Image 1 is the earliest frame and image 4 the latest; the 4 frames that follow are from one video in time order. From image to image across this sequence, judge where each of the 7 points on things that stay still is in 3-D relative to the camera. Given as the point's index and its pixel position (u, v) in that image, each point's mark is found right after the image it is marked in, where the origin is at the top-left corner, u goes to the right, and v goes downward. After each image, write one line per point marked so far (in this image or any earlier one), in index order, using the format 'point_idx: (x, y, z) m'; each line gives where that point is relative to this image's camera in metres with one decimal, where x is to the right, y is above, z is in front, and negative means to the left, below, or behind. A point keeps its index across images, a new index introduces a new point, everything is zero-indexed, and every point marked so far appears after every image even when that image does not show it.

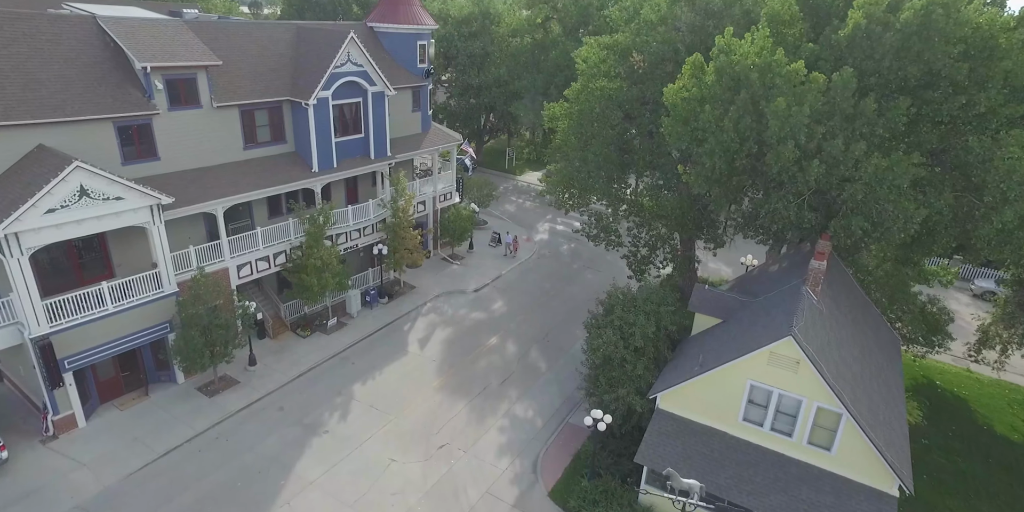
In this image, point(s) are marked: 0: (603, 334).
0: (+3.1, -2.6, +19.2) m
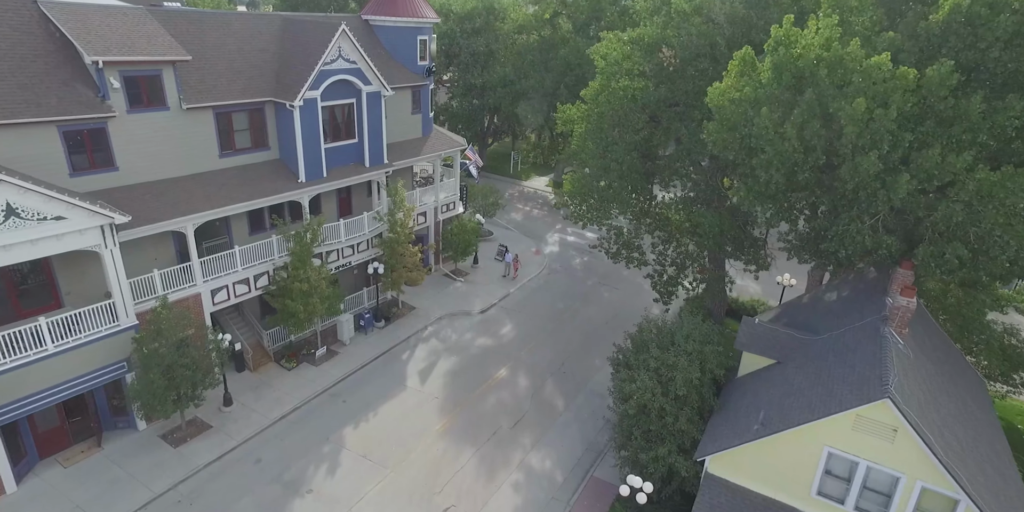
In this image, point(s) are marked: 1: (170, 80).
0: (+3.5, -3.4, +16.2) m
1: (-11.4, +5.9, +18.9) m
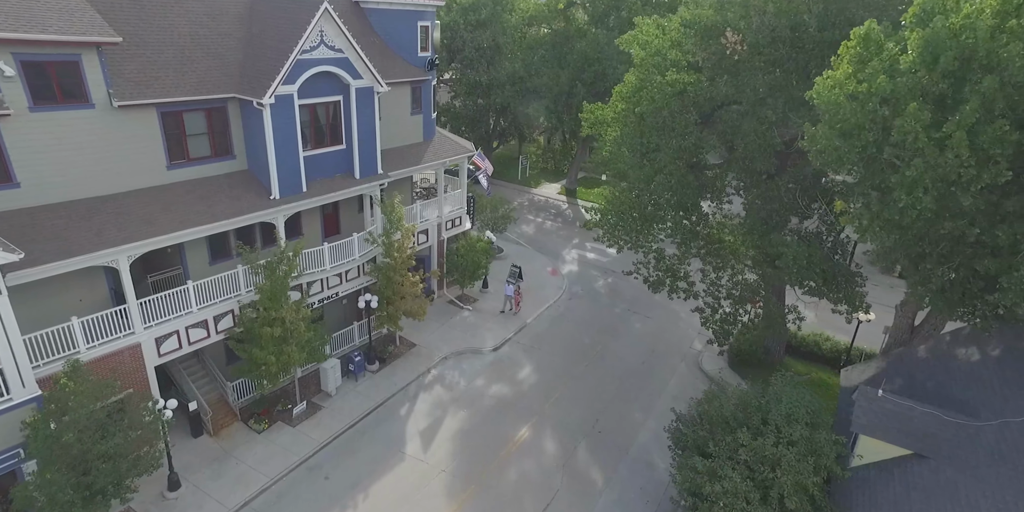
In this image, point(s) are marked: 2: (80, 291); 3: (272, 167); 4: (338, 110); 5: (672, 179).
0: (+4.3, -4.5, +11.8) m
1: (-10.6, +4.8, +14.5) m
2: (-11.6, -0.9, +15.4) m
3: (-7.6, +2.8, +18.0) m
4: (-6.1, +5.1, +19.9) m
5: (+5.4, +2.6, +19.5) m
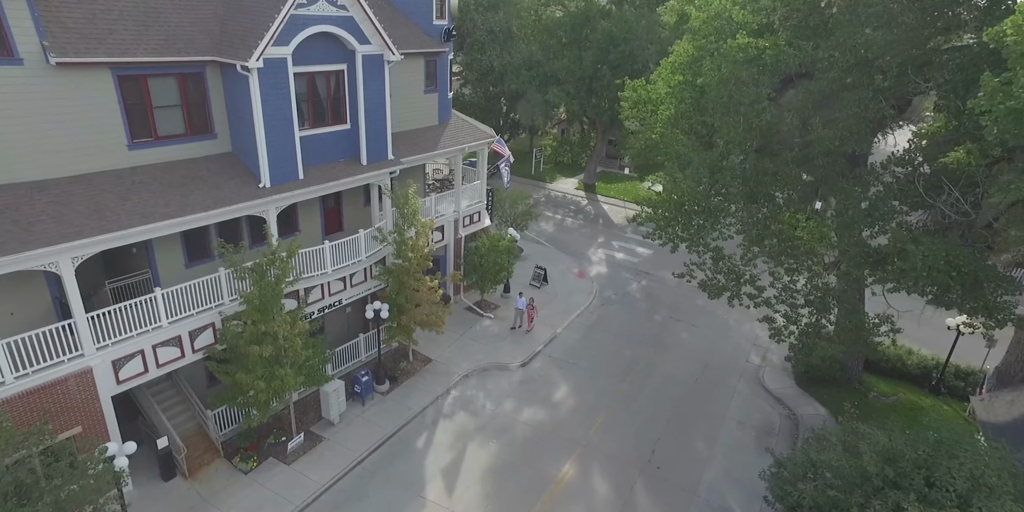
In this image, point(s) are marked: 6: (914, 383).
0: (+5.5, -4.5, +8.4) m
1: (-9.5, +4.7, +11.1) m
2: (-10.5, -1.0, +12.0) m
3: (-6.5, +2.8, +14.7) m
4: (-4.9, +5.1, +16.6) m
5: (+6.6, +2.6, +16.2) m
6: (+13.5, -4.2, +19.1) m
